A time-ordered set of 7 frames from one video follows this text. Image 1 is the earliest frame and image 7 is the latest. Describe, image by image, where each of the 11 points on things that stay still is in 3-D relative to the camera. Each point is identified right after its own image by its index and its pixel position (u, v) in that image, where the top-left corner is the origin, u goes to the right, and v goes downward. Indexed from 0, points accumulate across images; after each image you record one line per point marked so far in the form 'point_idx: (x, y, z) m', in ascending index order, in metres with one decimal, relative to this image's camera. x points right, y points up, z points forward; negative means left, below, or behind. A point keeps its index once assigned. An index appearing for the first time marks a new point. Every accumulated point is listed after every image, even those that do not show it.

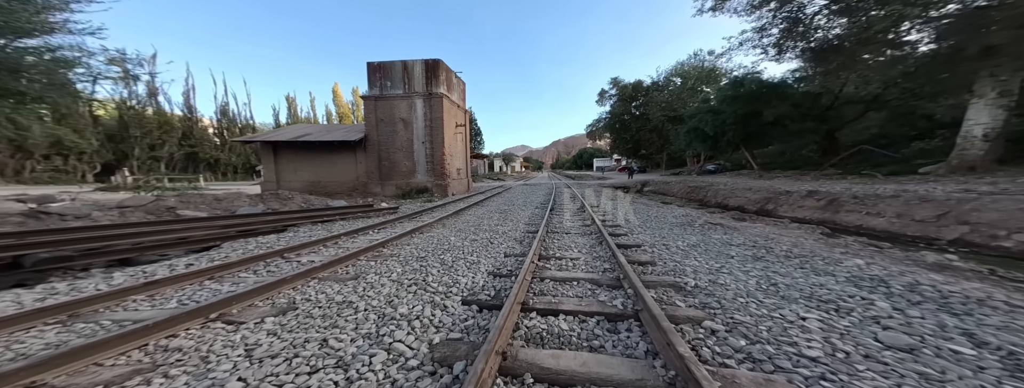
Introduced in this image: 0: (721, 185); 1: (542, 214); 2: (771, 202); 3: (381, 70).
0: (+11.5, +0.5, +15.2) m
1: (+1.0, -0.8, +9.4) m
2: (+9.9, -0.3, +10.5) m
3: (-7.7, +7.0, +16.2) m
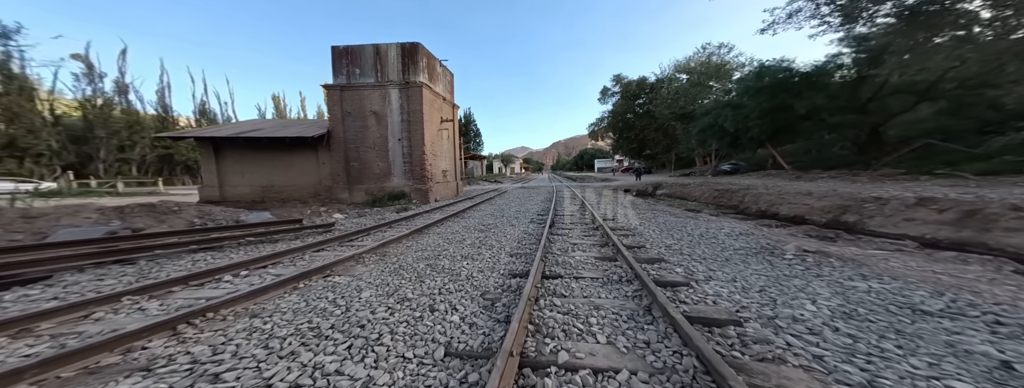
0: (+11.1, +0.3, +12.4) m
1: (+0.6, -1.0, +6.6) m
2: (+9.5, -0.5, +7.7) m
3: (-8.1, +6.7, +13.6) m
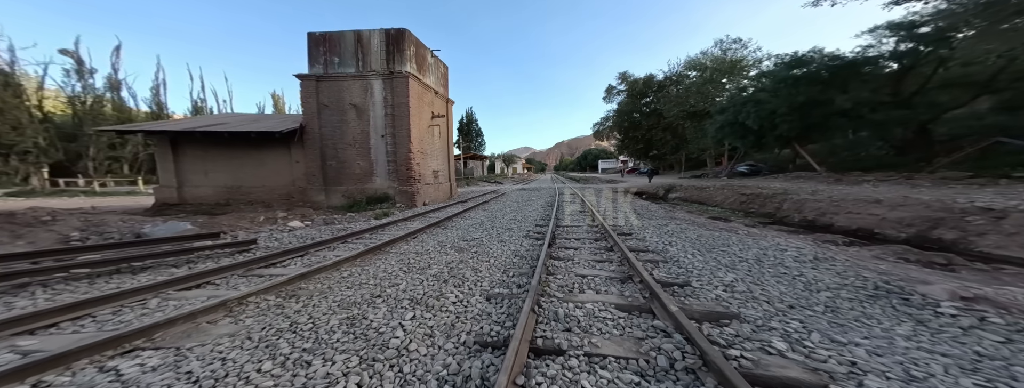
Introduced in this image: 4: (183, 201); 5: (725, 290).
0: (+11.0, +0.1, +10.5) m
1: (+0.3, -1.1, +5.0) m
2: (+9.3, -0.7, +5.9) m
3: (-8.2, +6.6, +12.1) m
4: (-13.3, -0.3, +11.1) m
5: (+2.6, -1.1, +3.3) m
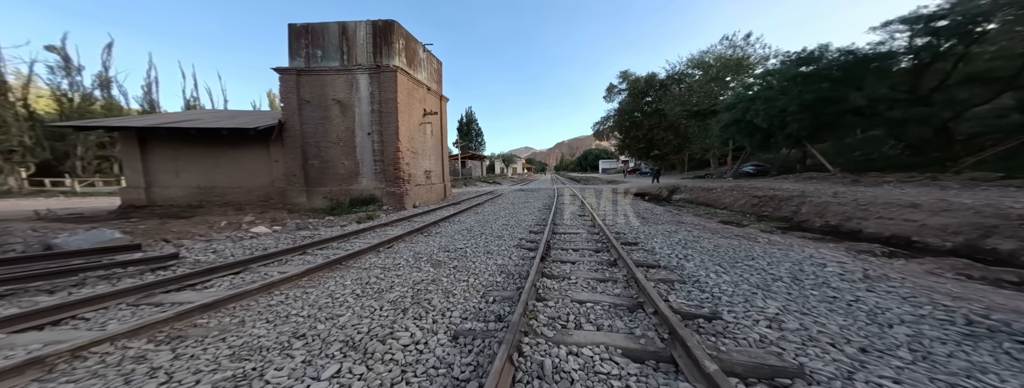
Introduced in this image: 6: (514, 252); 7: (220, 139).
0: (+10.8, 0.0, +9.7) m
1: (+0.1, -1.2, +4.1) m
2: (+9.1, -0.8, +5.1) m
3: (-8.4, +6.5, +11.3) m
4: (-13.5, -0.3, +10.3) m
5: (+2.3, -1.2, +2.5) m
6: (+0.1, -1.1, +5.3) m
7: (-10.9, +2.1, +10.3) m
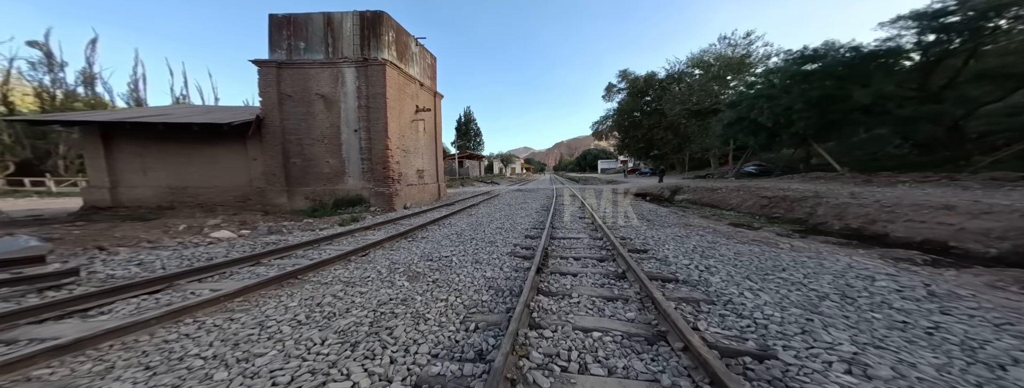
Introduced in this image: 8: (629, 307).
0: (+10.6, 0.0, +9.1) m
1: (0.0, -1.2, +3.5) m
2: (+9.0, -0.8, +4.4) m
3: (-8.6, +6.5, +10.6) m
4: (-13.6, -0.3, +9.5) m
5: (+2.2, -1.2, +1.8) m
6: (-0.1, -1.1, +4.6) m
7: (-11.1, +2.0, +9.6) m
8: (+1.3, -1.2, +3.0) m
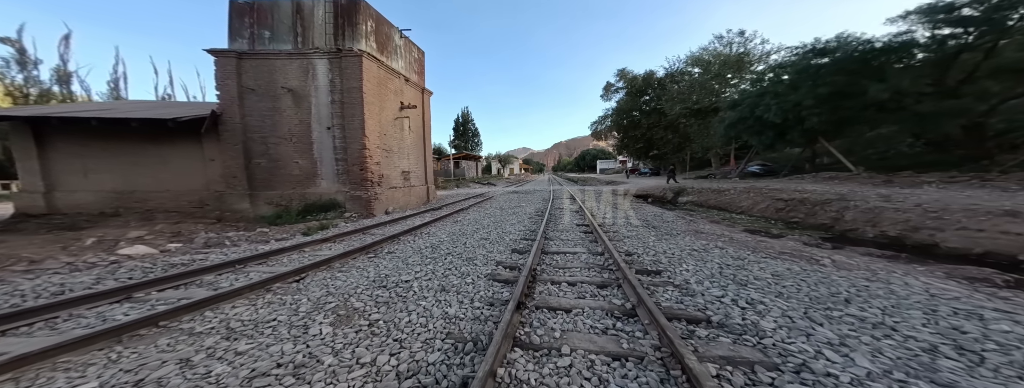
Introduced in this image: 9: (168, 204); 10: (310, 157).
0: (+10.3, -0.1, +8.1) m
1: (-0.3, -1.3, +2.4) m
2: (+8.6, -0.8, +3.5) m
3: (-9.0, +6.4, +9.5) m
4: (-14.0, -0.5, +8.4) m
5: (+1.9, -1.2, +0.8) m
6: (-0.4, -1.2, +3.6) m
7: (-11.5, +1.9, +8.5) m
8: (+1.0, -1.3, +2.0) m
9: (-11.0, -0.3, +8.8) m
10: (-7.0, +1.3, +9.6) m
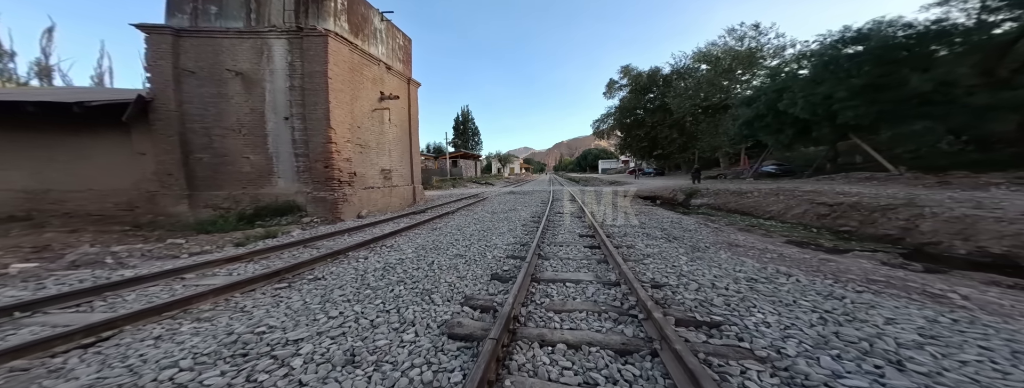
0: (+10.0, -0.2, +6.6) m
1: (-0.7, -1.3, +0.9) m
2: (+8.3, -0.9, +1.9) m
3: (-9.2, +6.3, +8.1) m
4: (-14.3, -0.5, +7.0) m
5: (+1.6, -1.3, -0.7) m
6: (-0.7, -1.3, +2.1) m
7: (-11.7, +1.9, +7.1) m
8: (+0.6, -1.3, +0.5) m
9: (-11.3, -0.3, +7.4) m
10: (-7.3, +1.2, +8.1) m
